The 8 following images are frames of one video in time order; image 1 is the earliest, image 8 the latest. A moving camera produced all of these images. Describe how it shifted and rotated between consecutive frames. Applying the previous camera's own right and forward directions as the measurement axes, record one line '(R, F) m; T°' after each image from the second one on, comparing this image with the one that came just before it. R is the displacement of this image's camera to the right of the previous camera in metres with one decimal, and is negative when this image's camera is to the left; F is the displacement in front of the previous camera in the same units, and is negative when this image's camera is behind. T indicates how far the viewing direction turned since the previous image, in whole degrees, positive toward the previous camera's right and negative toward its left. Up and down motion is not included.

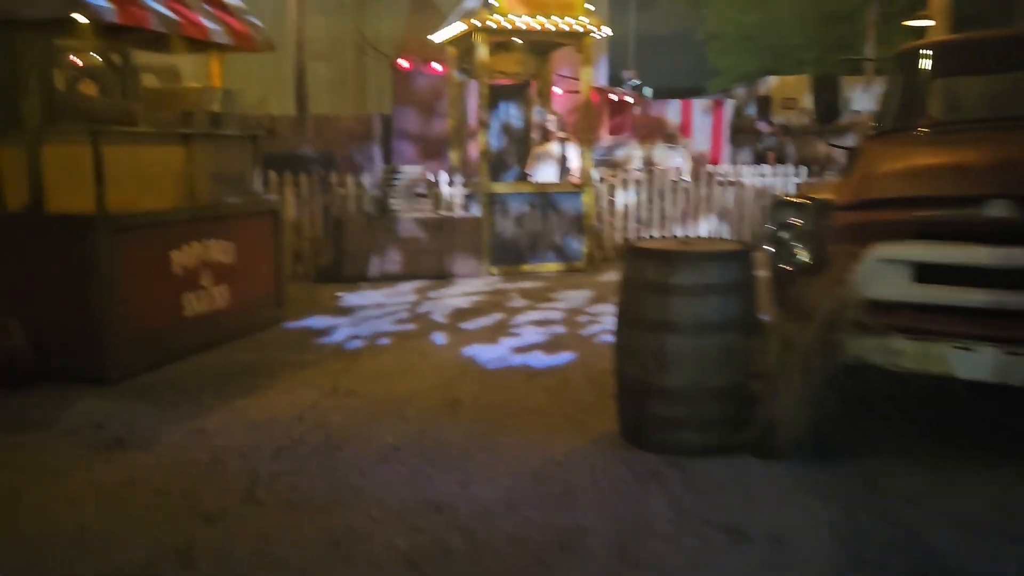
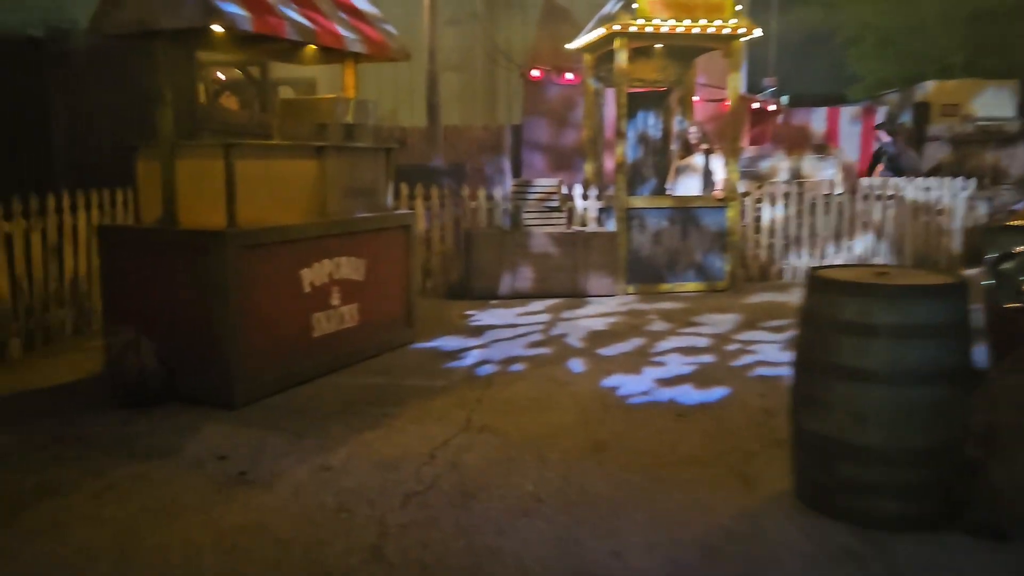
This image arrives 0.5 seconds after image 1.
(-0.2, +0.5) m; -8°
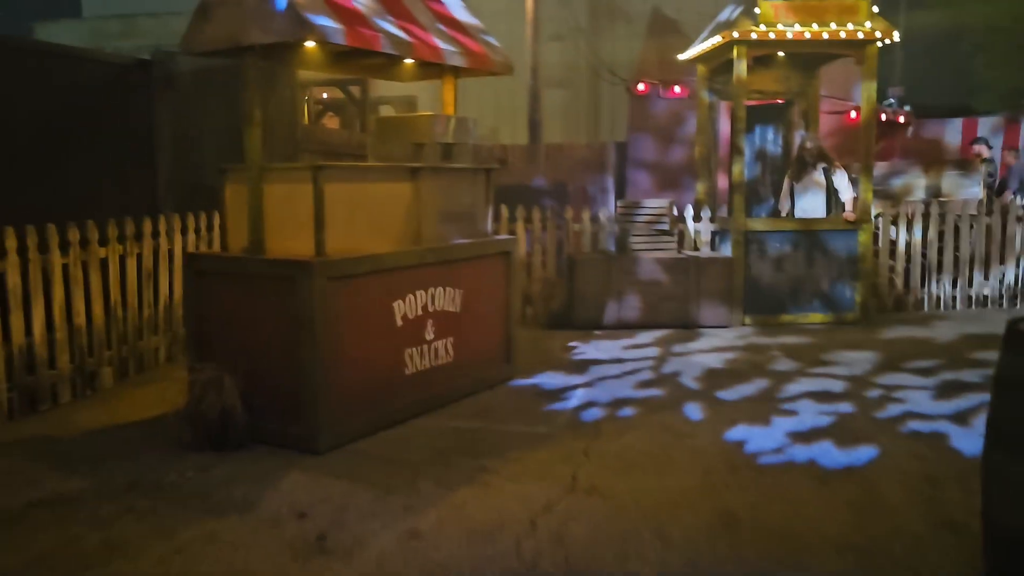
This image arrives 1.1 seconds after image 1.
(-0.1, +0.6) m; -7°
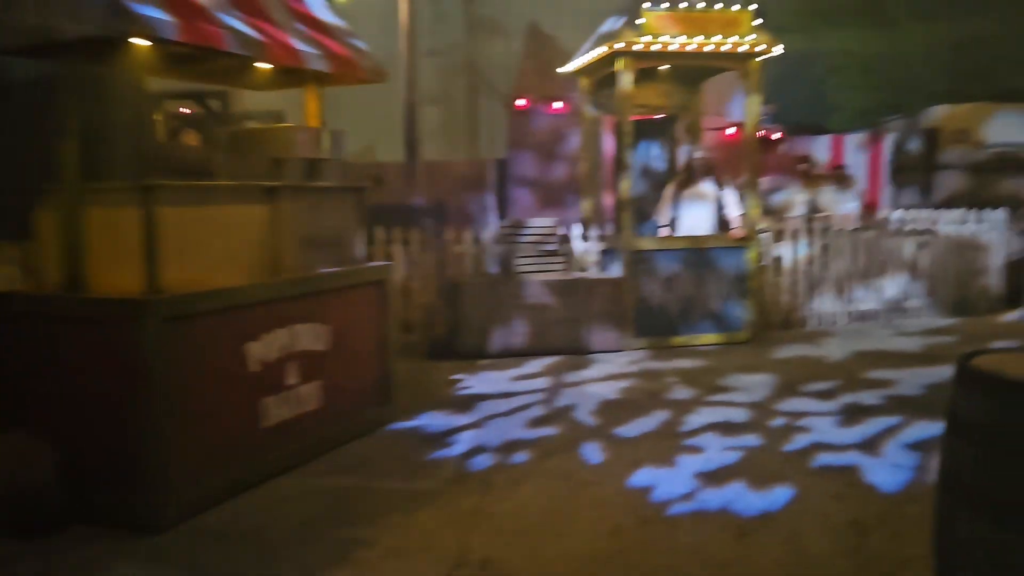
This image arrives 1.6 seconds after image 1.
(0.0, +0.6) m; +8°
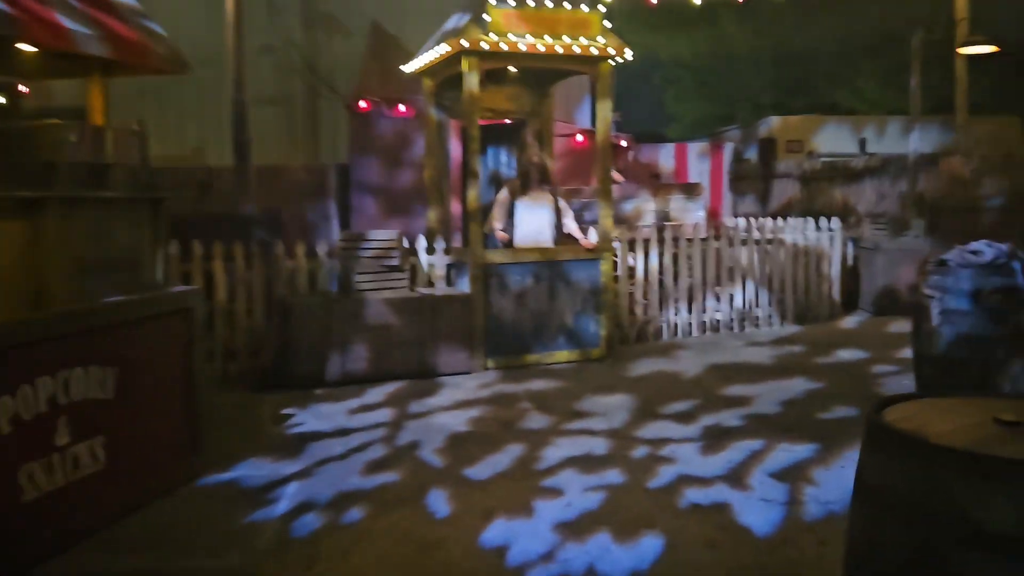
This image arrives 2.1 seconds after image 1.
(+0.1, +0.6) m; +10°
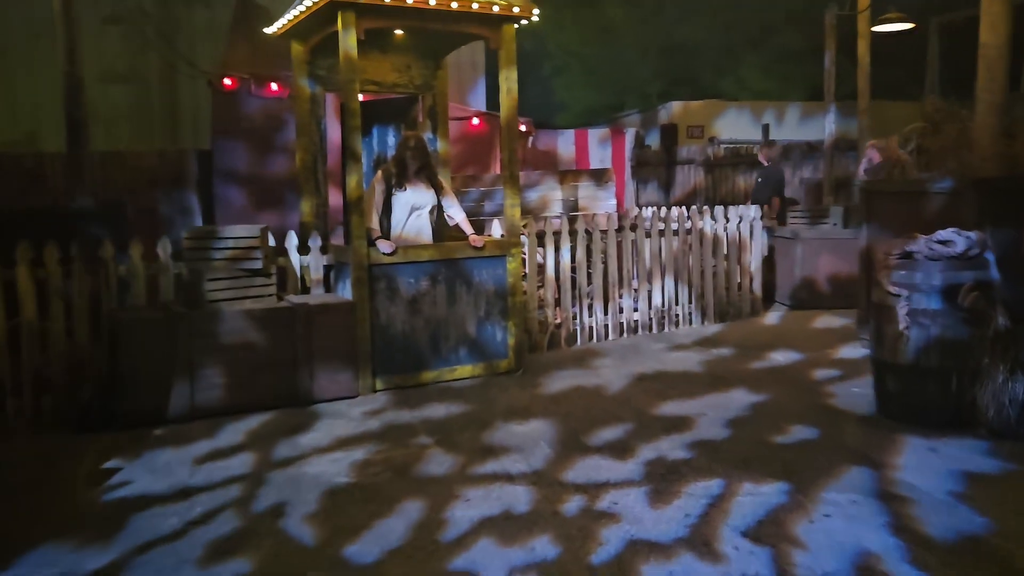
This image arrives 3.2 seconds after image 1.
(0.0, +1.2) m; +7°
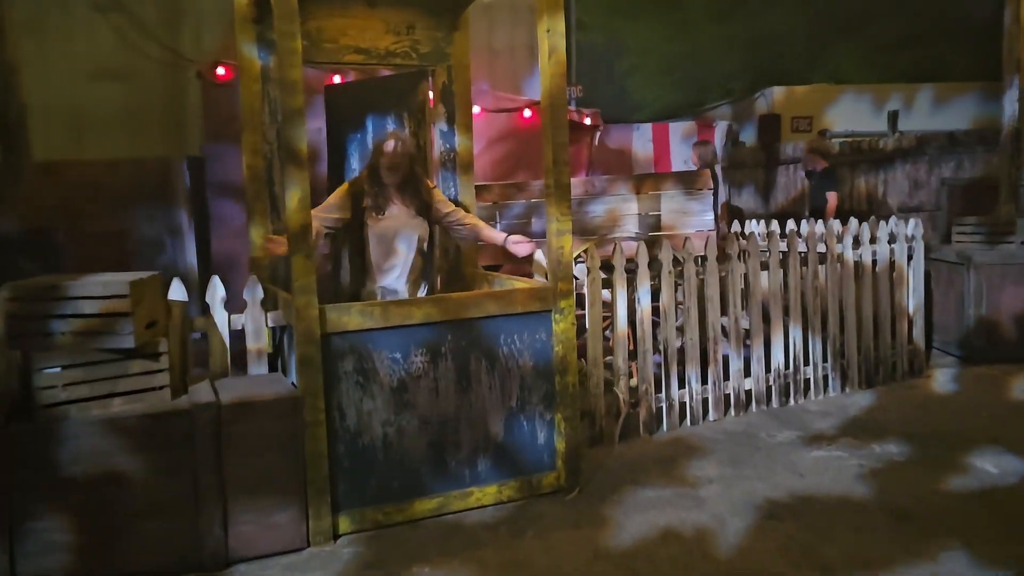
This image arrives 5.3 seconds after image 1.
(+0.1, +2.5) m; -5°
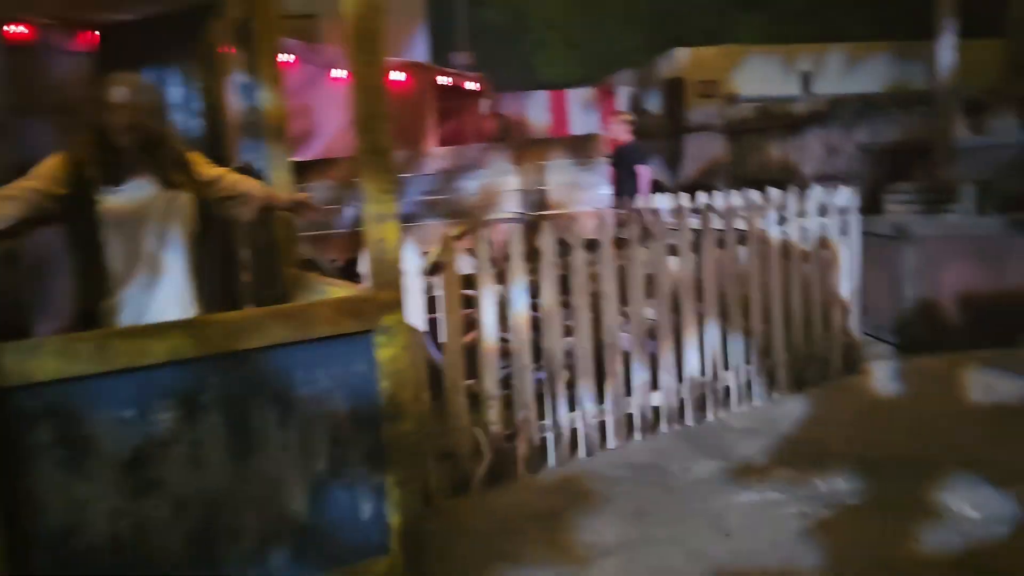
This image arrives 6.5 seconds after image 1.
(+0.4, +1.3) m; +5°
